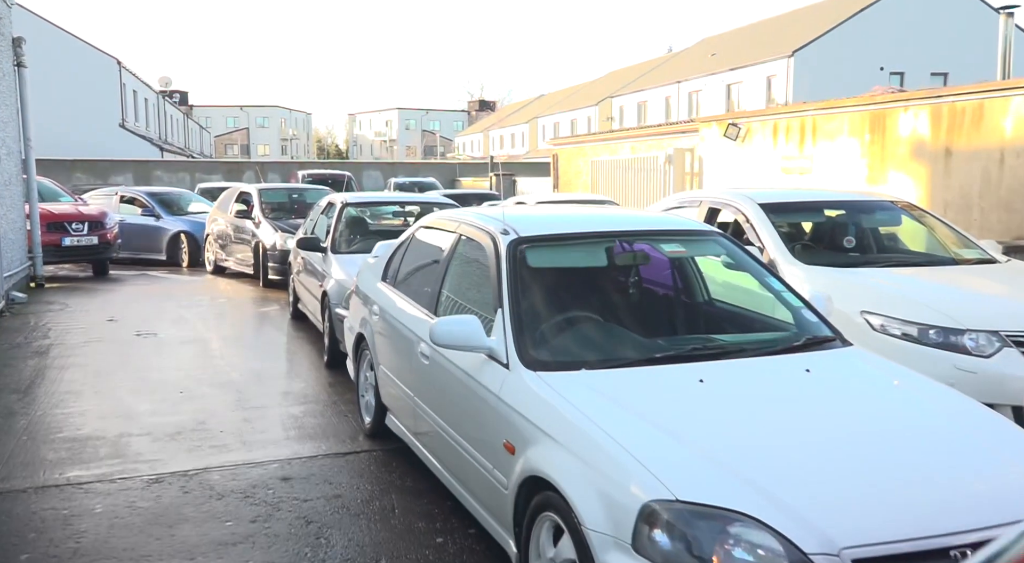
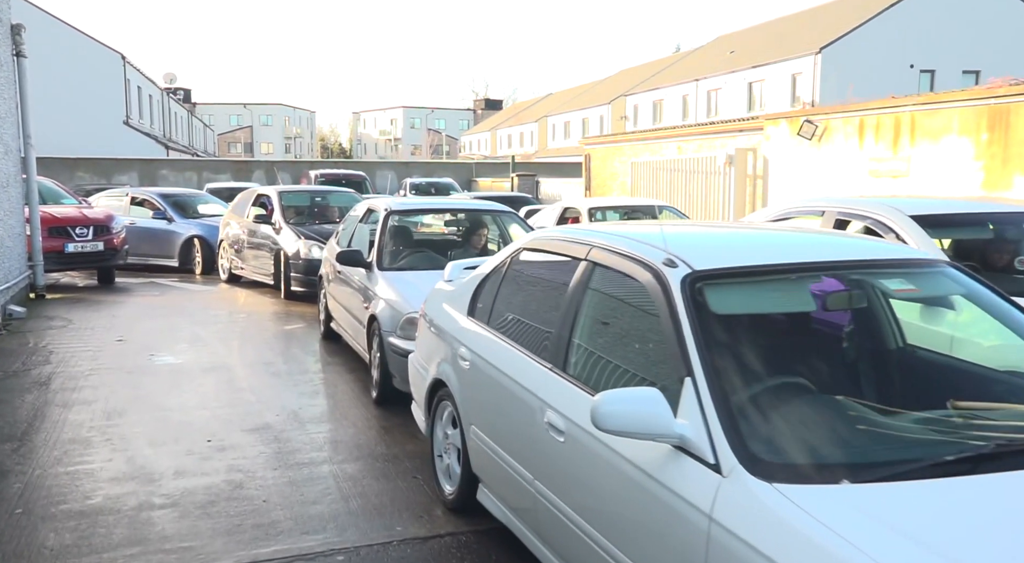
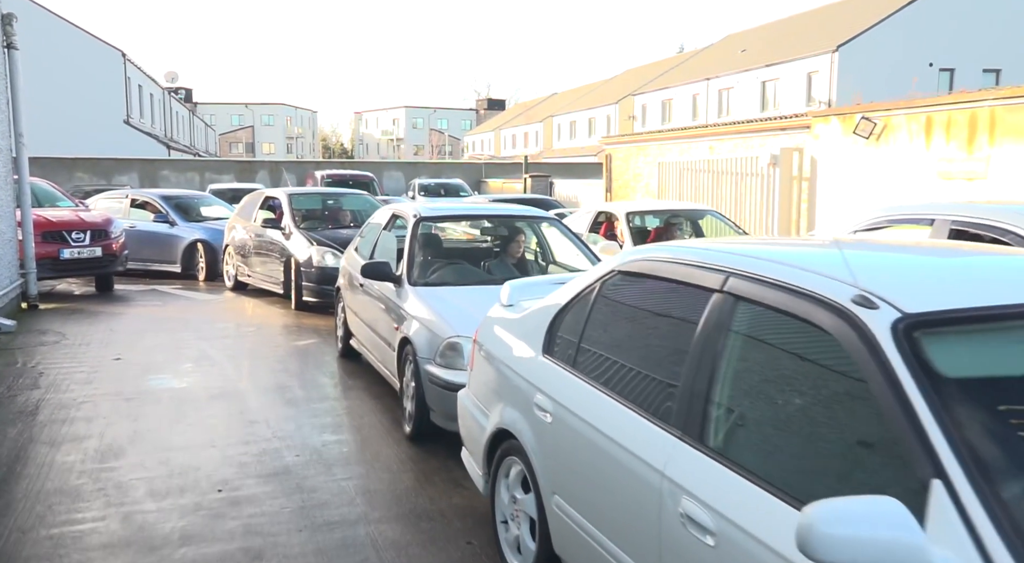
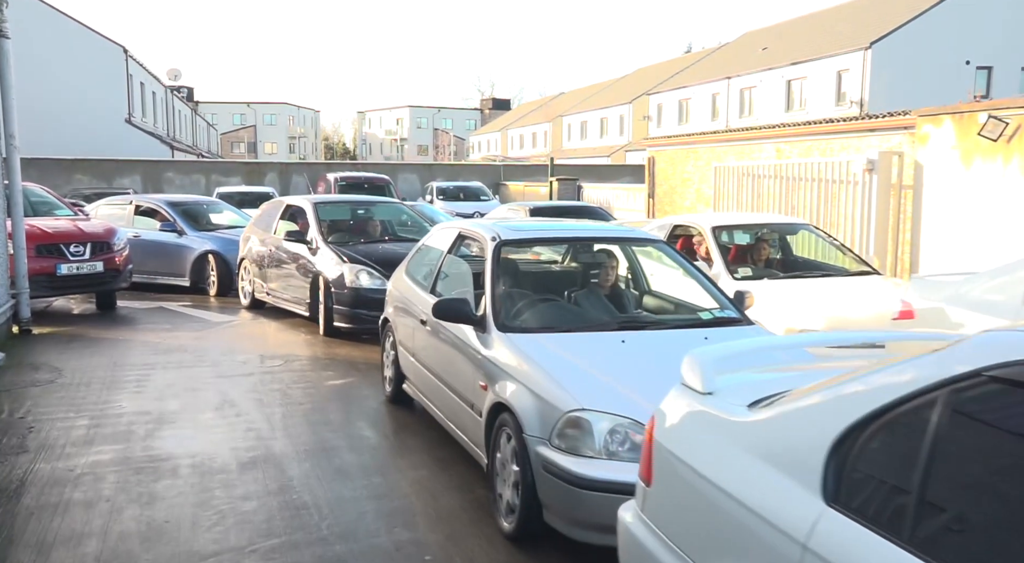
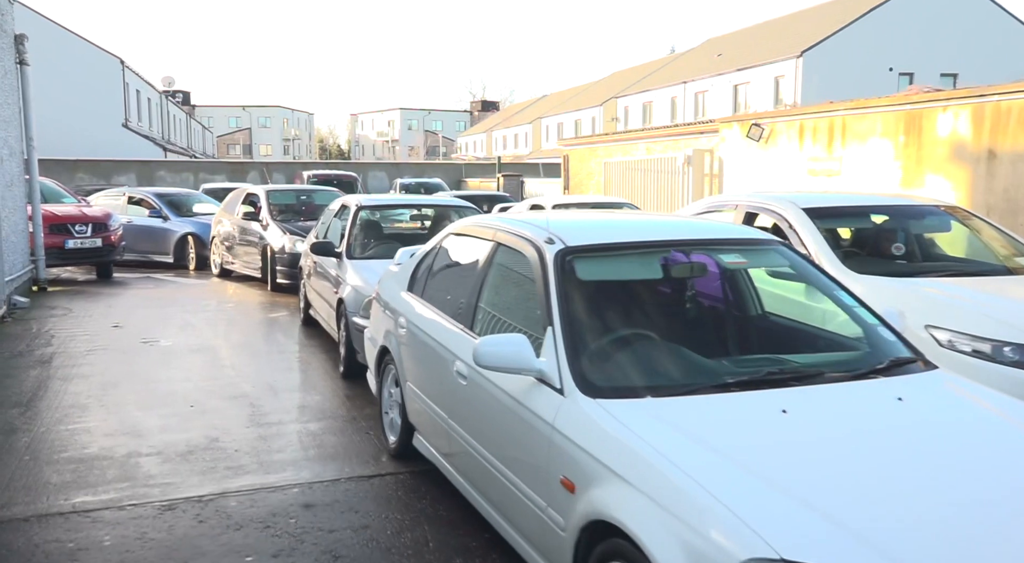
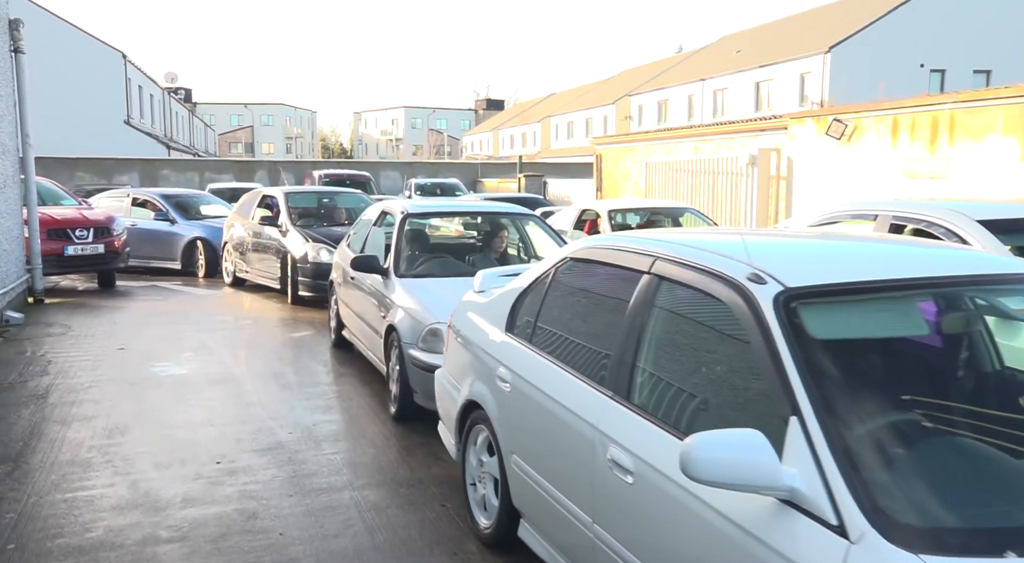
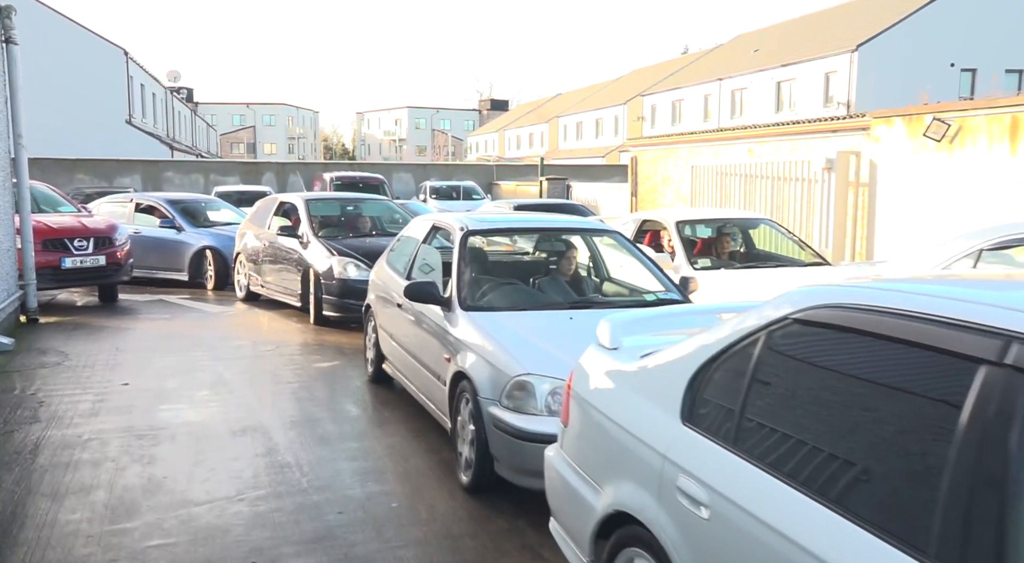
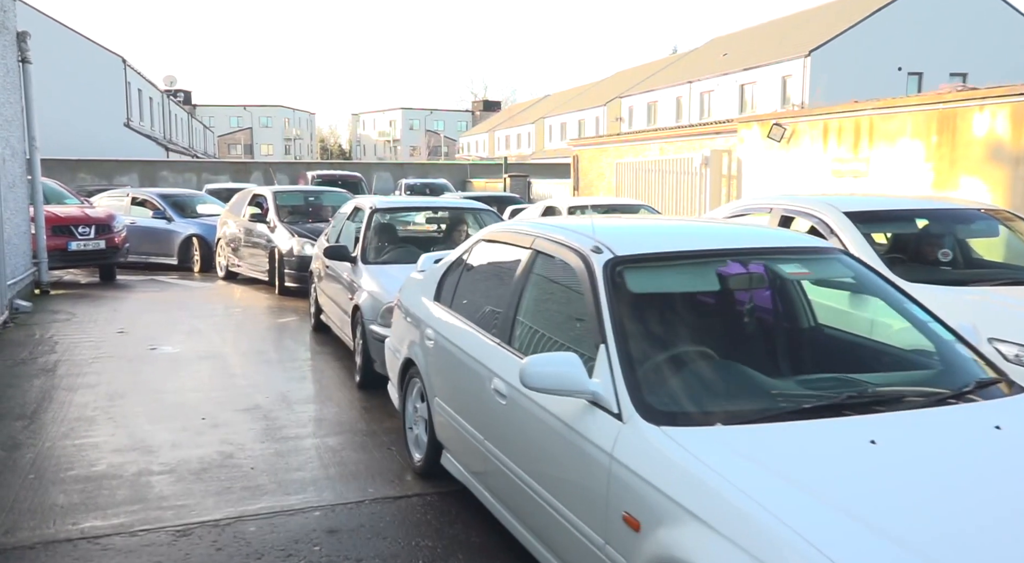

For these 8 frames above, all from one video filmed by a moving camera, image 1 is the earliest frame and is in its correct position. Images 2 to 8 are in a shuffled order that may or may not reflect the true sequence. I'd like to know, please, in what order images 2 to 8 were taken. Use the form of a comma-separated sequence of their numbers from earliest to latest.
5, 8, 2, 6, 3, 7, 4
